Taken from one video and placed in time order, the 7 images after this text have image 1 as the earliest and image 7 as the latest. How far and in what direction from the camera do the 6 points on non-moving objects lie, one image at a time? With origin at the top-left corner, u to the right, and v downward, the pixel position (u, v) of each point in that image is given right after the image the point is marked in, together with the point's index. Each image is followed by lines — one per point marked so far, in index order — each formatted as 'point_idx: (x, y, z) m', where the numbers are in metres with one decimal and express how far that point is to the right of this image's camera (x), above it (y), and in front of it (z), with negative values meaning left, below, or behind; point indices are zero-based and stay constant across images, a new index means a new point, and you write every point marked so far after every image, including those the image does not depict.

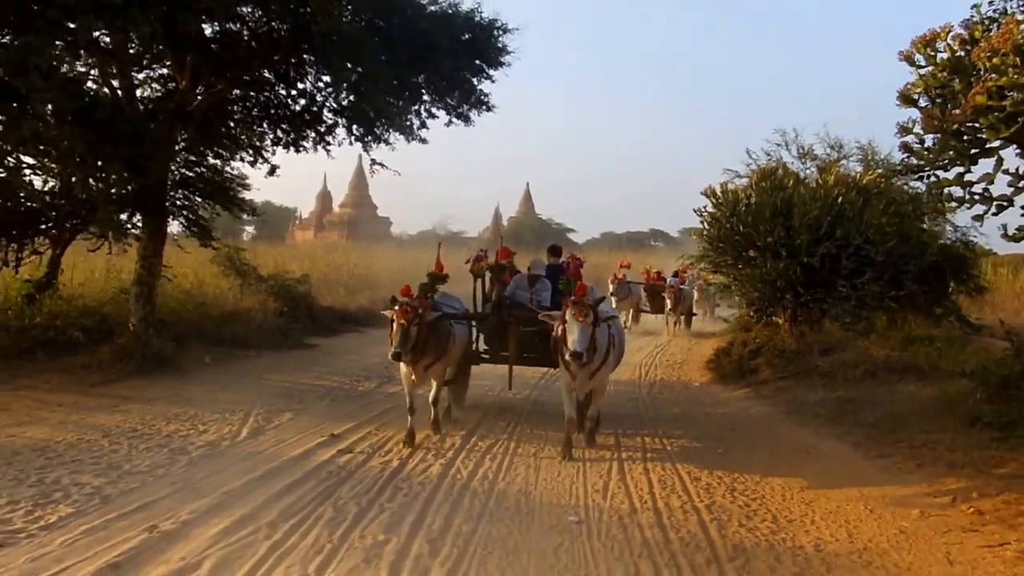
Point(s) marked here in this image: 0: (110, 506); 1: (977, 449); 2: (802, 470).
0: (-1.8, -1.0, +6.3) m
1: (+2.9, -1.0, +8.7) m
2: (+1.8, -1.1, +8.8) m
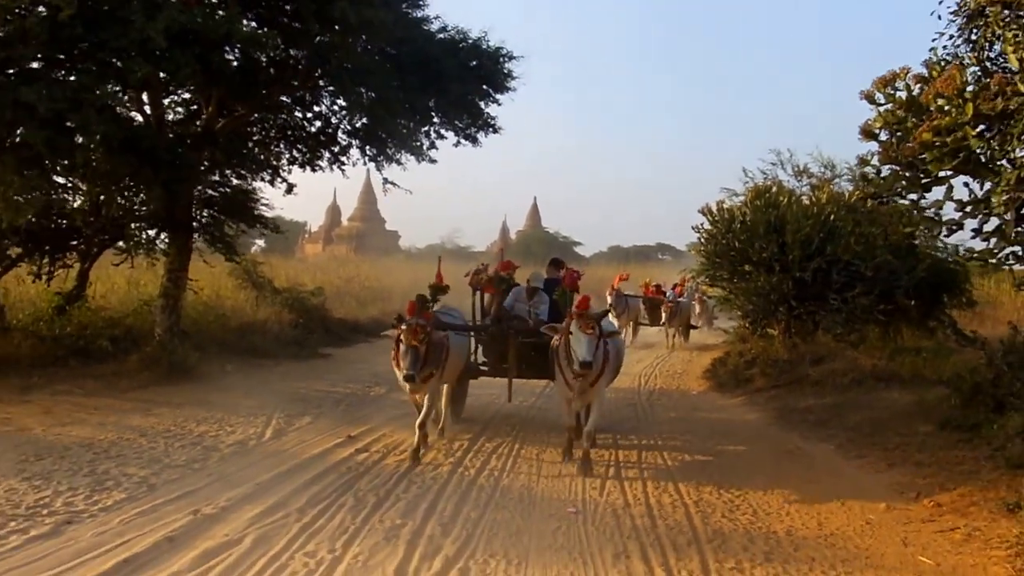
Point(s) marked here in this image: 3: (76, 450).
0: (-1.8, -1.0, +7.1) m
1: (+2.9, -1.1, +9.5) m
2: (+1.8, -1.2, +9.5) m
3: (-2.5, -0.9, +8.2) m
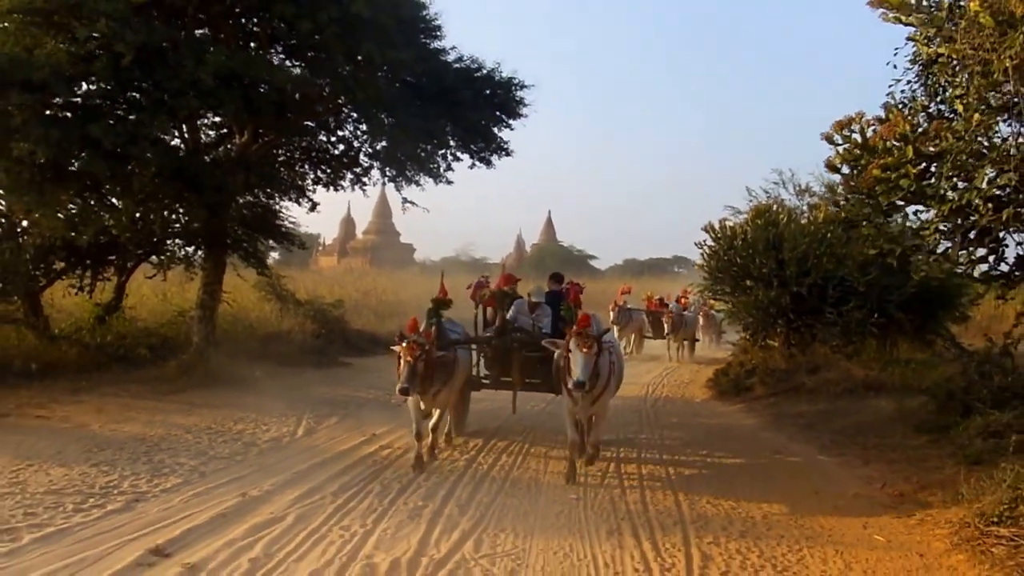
0: (-1.7, -1.1, +8.1) m
1: (+3.0, -1.2, +10.4) m
2: (+1.9, -1.3, +10.5) m
3: (-2.4, -1.0, +9.2) m
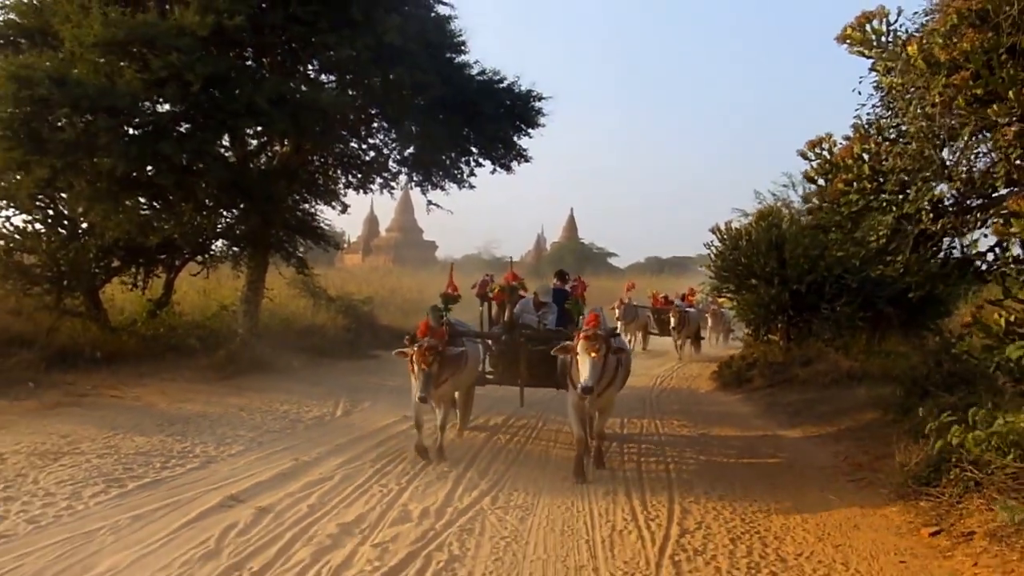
0: (-1.6, -1.0, +9.5) m
1: (+3.1, -1.1, +11.7) m
2: (+2.0, -1.3, +11.8) m
3: (-2.3, -1.0, +10.6) m
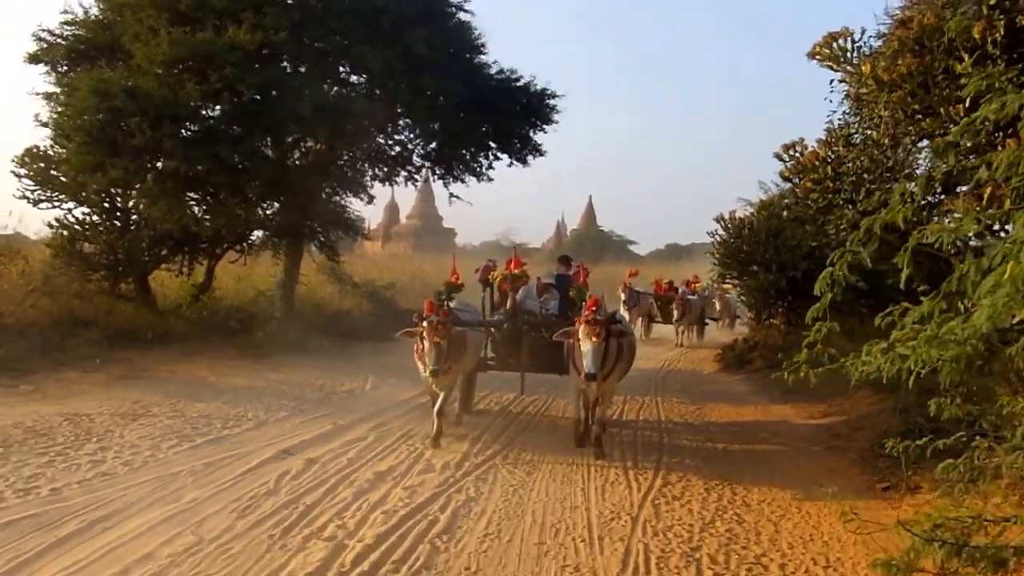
0: (-1.5, -0.9, +10.8) m
1: (+3.2, -1.0, +13.0) m
2: (+2.1, -1.2, +13.1) m
3: (-2.2, -0.9, +11.9) m
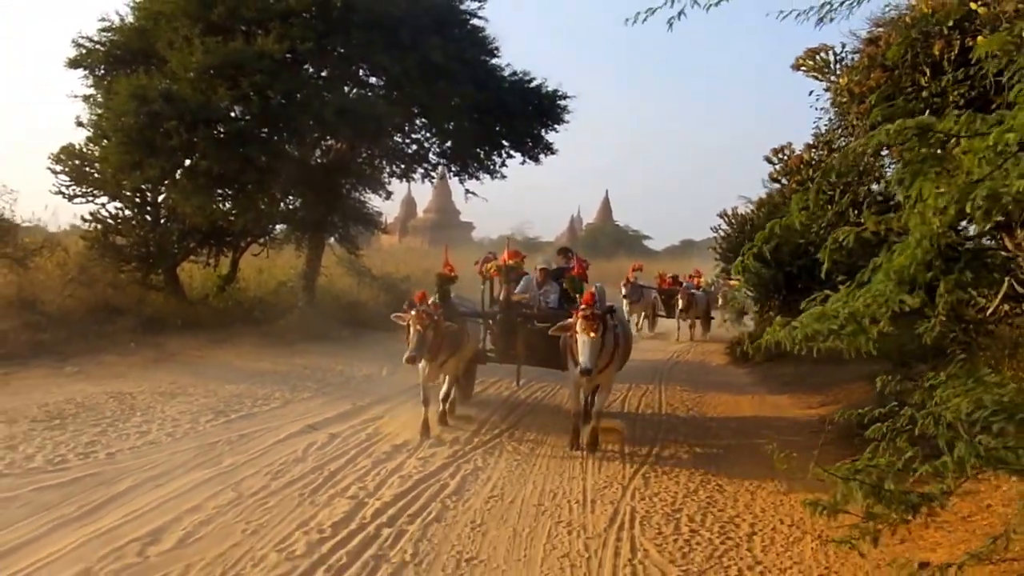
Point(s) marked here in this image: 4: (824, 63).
0: (-1.5, -0.9, +11.7) m
1: (+3.3, -1.0, +13.8) m
2: (+2.2, -1.1, +13.9) m
3: (-2.2, -0.8, +12.8) m
4: (+2.2, +1.6, +9.9) m
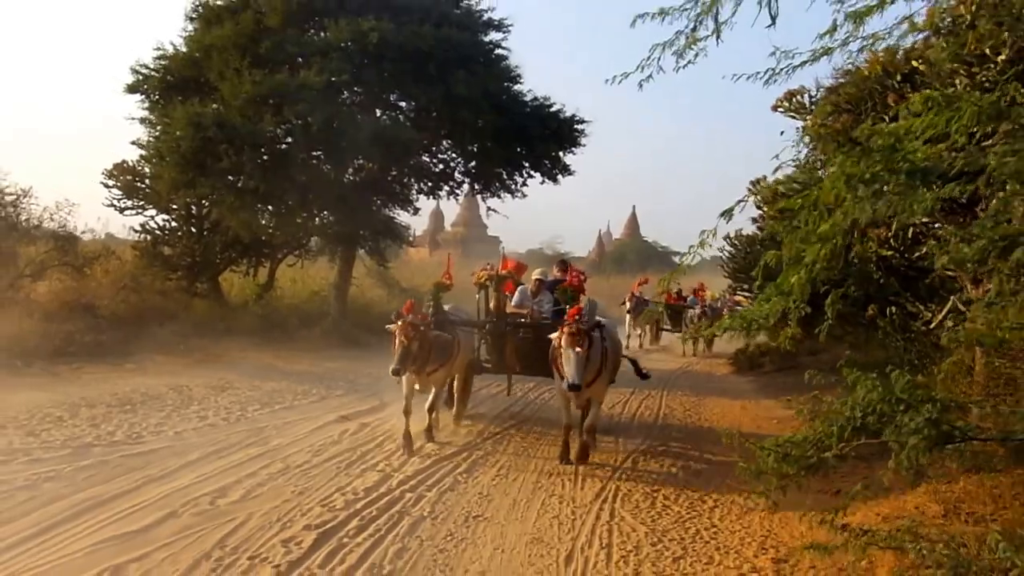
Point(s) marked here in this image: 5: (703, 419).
0: (-1.4, -0.9, +13.0) m
1: (+3.4, -1.1, +15.1) m
2: (+2.4, -1.3, +15.2) m
3: (-2.0, -0.8, +14.2) m
4: (+2.3, +1.4, +11.2) m
5: (+1.7, -1.2, +12.8) m
